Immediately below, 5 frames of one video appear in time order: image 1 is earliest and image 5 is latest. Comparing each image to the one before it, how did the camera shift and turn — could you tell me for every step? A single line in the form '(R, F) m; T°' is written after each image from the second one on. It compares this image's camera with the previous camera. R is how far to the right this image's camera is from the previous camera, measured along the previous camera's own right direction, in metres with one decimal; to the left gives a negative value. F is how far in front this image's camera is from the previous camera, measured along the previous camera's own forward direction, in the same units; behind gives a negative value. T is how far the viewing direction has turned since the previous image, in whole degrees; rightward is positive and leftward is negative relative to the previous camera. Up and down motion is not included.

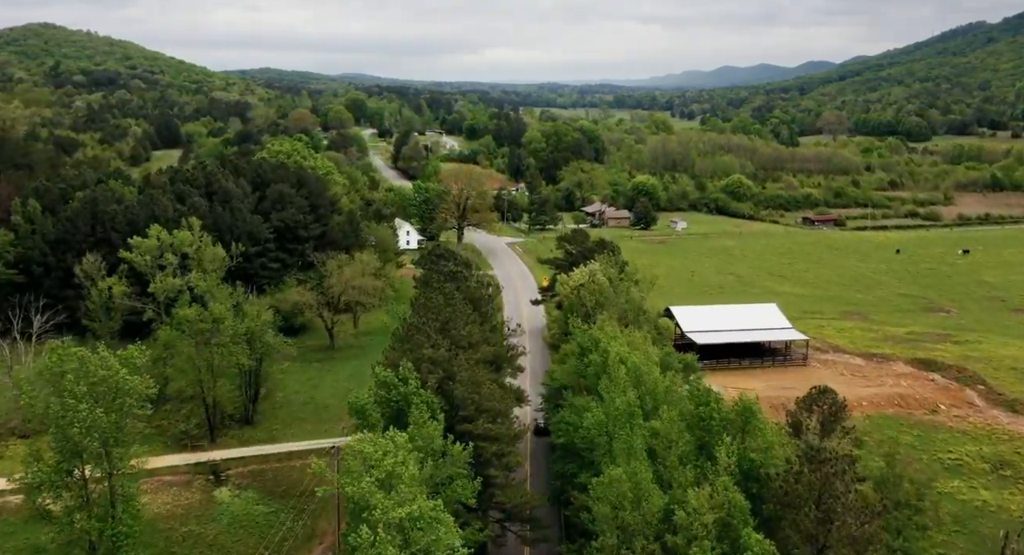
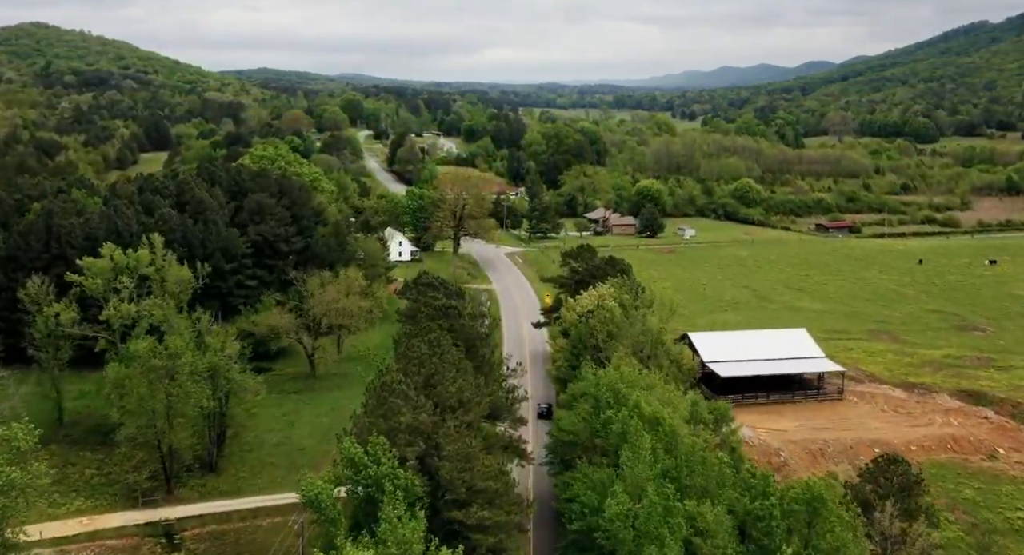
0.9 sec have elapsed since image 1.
(0.0, +6.0) m; 0°
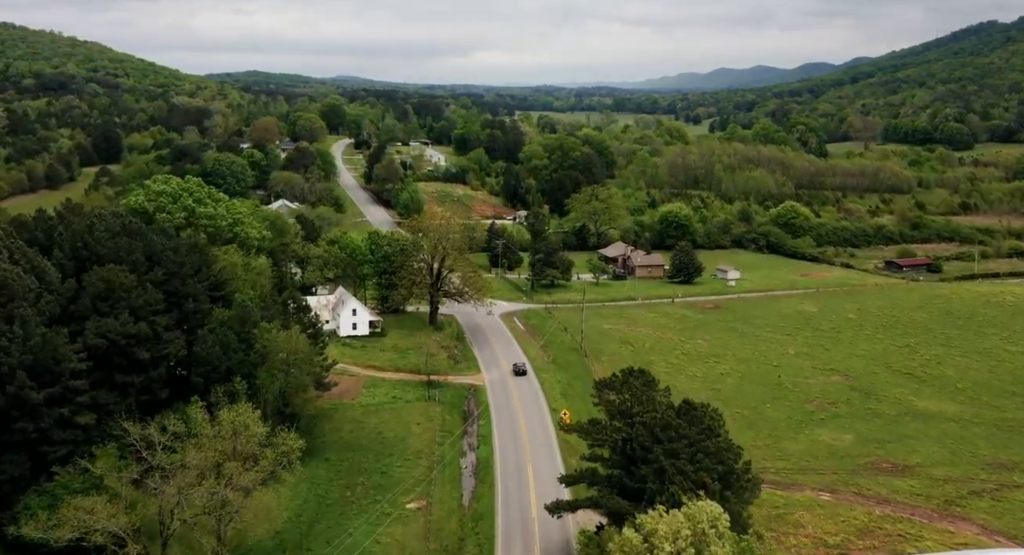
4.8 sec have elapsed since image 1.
(-0.1, +24.5) m; 0°
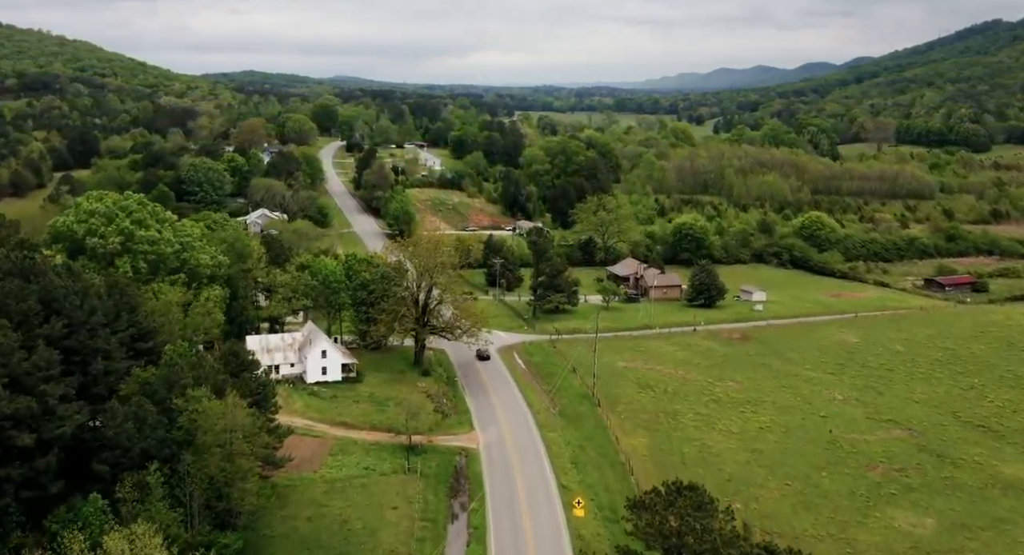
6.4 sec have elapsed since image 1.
(0.0, +9.9) m; 0°
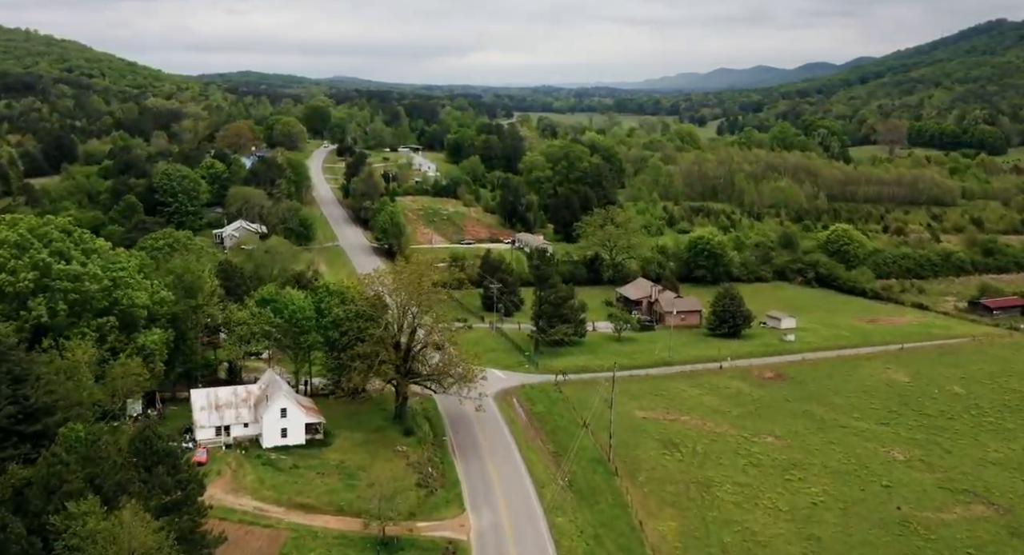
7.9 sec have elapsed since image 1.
(0.0, +9.1) m; 0°
